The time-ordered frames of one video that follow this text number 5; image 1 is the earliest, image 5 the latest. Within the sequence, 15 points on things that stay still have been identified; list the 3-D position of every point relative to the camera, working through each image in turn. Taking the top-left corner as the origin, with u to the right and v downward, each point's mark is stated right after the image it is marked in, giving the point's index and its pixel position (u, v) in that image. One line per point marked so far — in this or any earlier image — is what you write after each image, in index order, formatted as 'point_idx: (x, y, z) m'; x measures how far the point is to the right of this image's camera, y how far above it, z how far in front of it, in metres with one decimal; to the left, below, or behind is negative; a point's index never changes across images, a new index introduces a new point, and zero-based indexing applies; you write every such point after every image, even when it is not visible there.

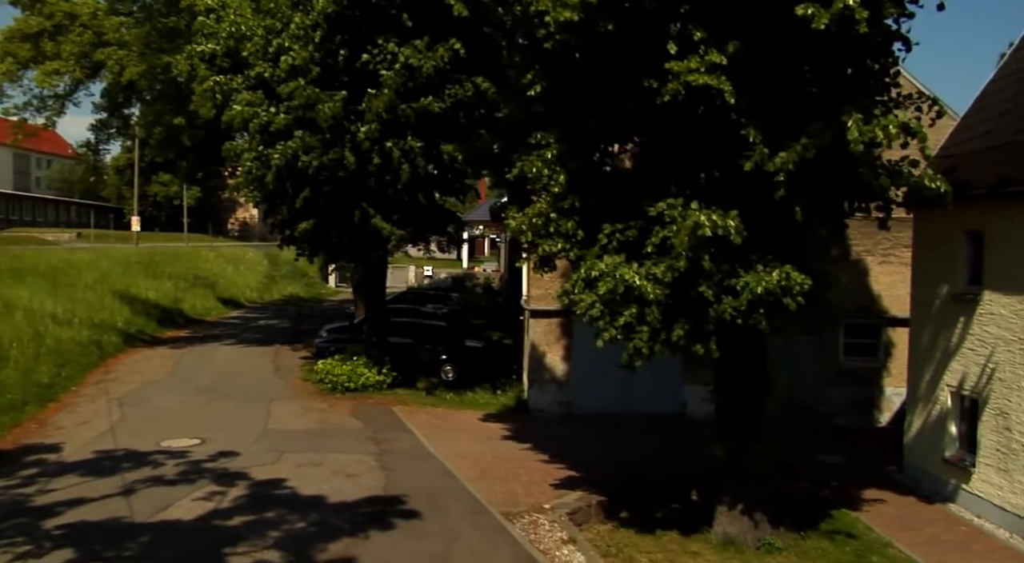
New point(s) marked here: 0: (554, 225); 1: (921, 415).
0: (+0.5, +0.7, +12.3) m
1: (+6.7, -2.3, +17.0) m
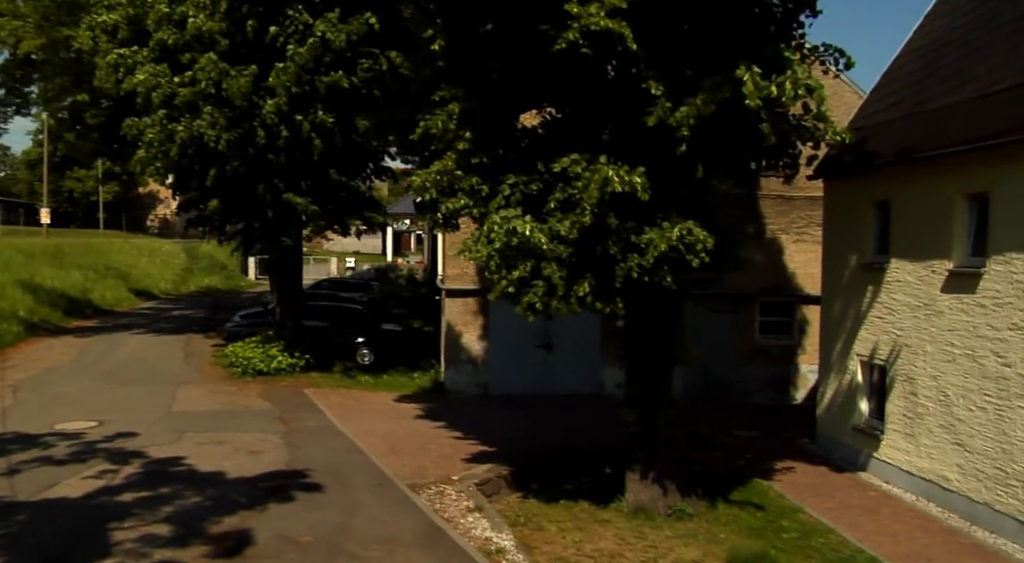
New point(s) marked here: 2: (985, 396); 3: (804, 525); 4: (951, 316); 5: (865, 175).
0: (-0.6, +1.1, +11.9) m
1: (+5.3, -1.8, +17.0) m
2: (+5.9, -1.5, +13.0) m
3: (+3.7, -3.2, +13.1) m
4: (+5.7, -0.5, +13.6) m
5: (+5.5, +1.7, +16.1) m
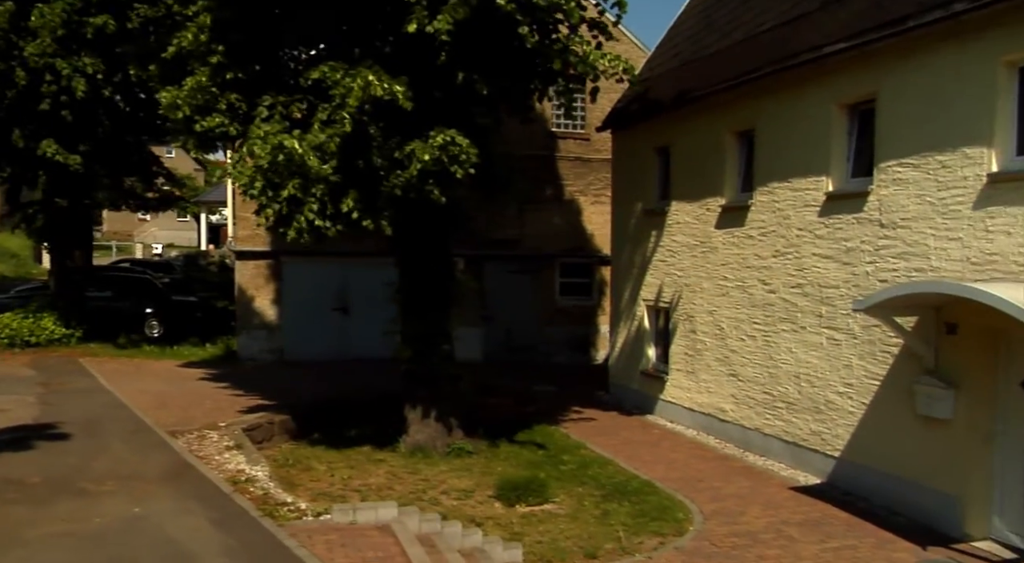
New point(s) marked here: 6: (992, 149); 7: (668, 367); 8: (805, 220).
0: (-3.2, +2.0, +11.2) m
1: (+1.8, -0.8, +17.2) m
2: (+3.0, -0.6, +13.3) m
3: (+0.9, -2.3, +13.1) m
4: (+2.8, +0.4, +13.9) m
5: (+2.1, +2.6, +16.3) m
6: (+4.5, +1.2, +9.9) m
7: (+2.3, -1.3, +15.5) m
8: (+3.4, +0.7, +12.2) m
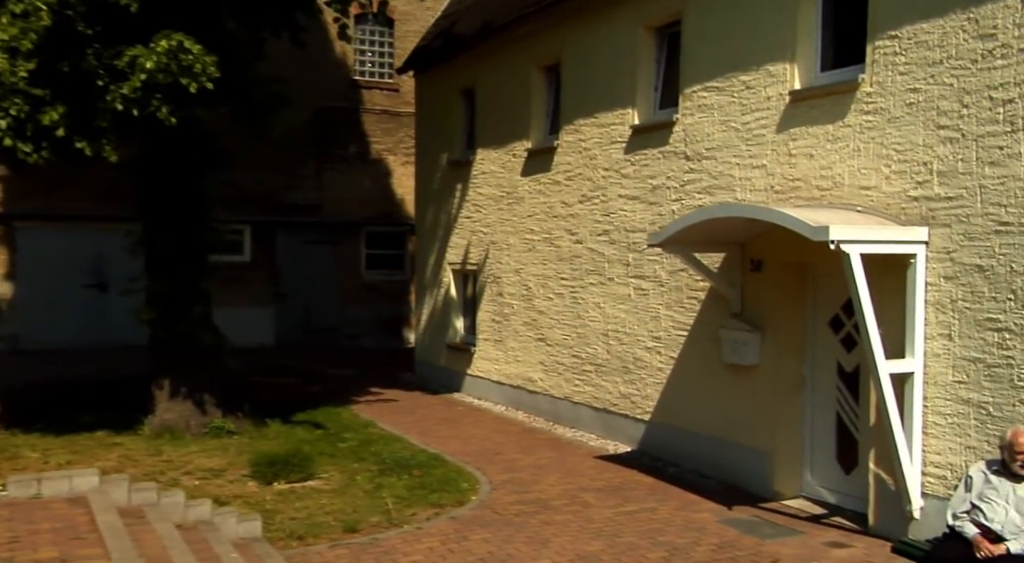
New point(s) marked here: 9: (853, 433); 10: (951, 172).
0: (-5.4, +2.5, +9.3) m
1: (-1.2, -0.3, +15.8) m
2: (+0.5, 0.0, +12.1) m
3: (-1.6, -1.7, +11.6) m
4: (+0.2, +1.0, +12.7) m
5: (-0.8, +3.1, +15.1) m
6: (+2.4, +1.9, +9.0) m
7: (-0.5, -0.8, +14.2) m
8: (+1.0, +1.3, +11.2) m
9: (+2.8, -1.3, +8.8) m
10: (+3.2, +0.8, +7.8) m
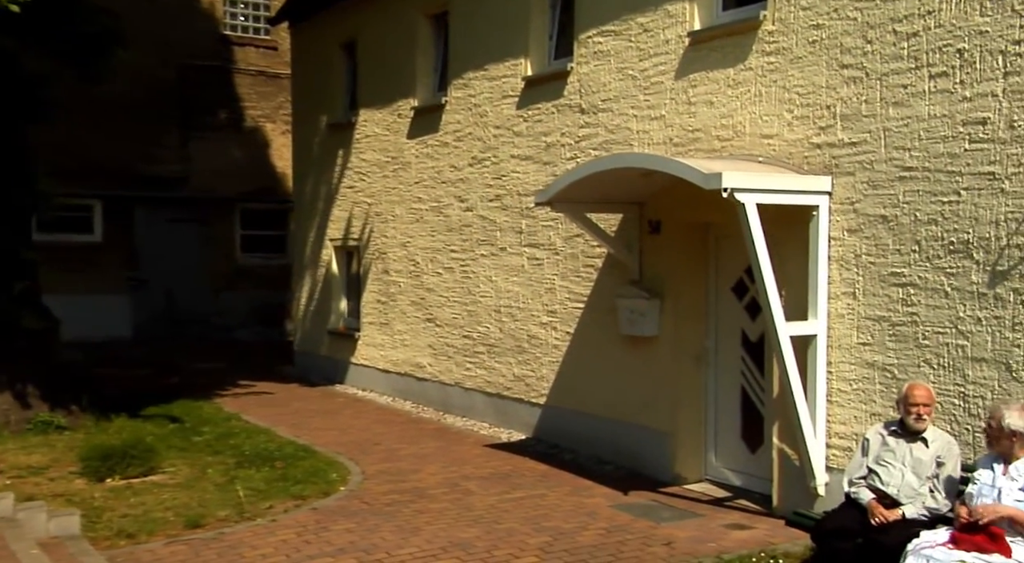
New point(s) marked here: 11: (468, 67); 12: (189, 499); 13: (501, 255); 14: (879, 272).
0: (-6.5, +2.8, +8.0) m
1: (-2.6, -0.1, +14.7) m
2: (-0.7, +0.3, +11.2) m
3: (-2.7, -1.4, +10.5) m
4: (-1.0, +1.2, +11.7) m
5: (-2.2, +3.4, +14.0) m
6: (+1.4, +2.2, +8.2) m
7: (-1.8, -0.5, +13.2) m
8: (-0.1, +1.6, +10.2) m
9: (+1.9, -1.0, +7.9) m
10: (+2.3, +1.1, +7.0) m
11: (-0.4, +2.2, +10.8) m
12: (-2.4, -1.6, +7.9) m
13: (-0.1, +0.3, +10.4) m
14: (+2.4, +0.1, +6.9) m
